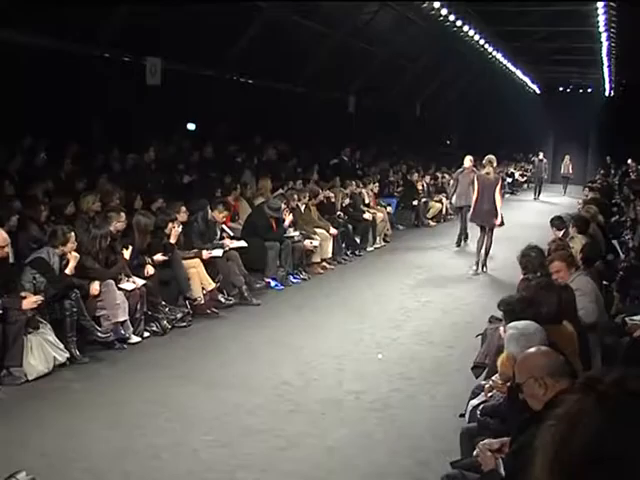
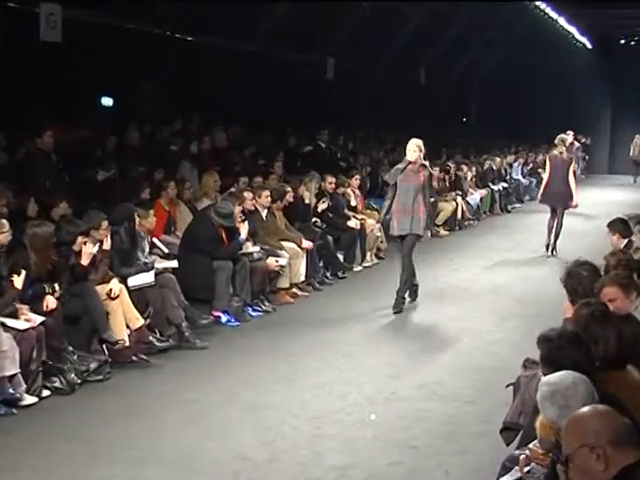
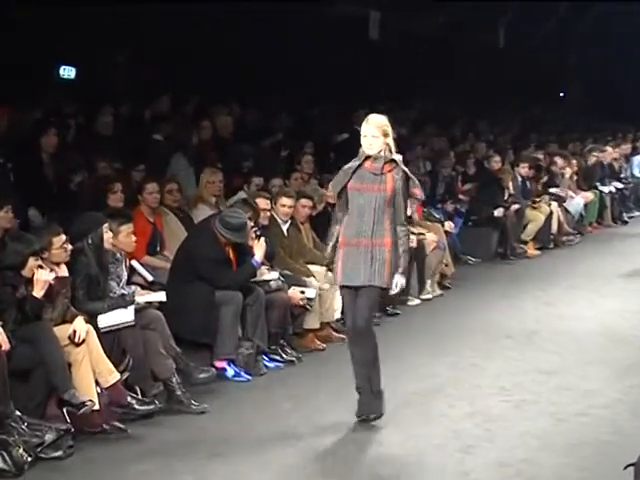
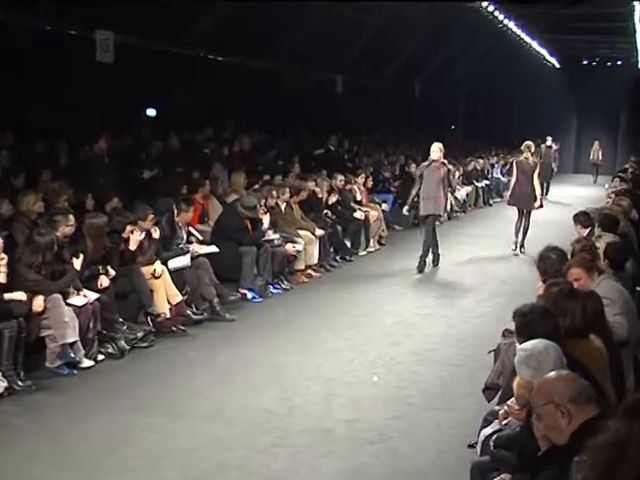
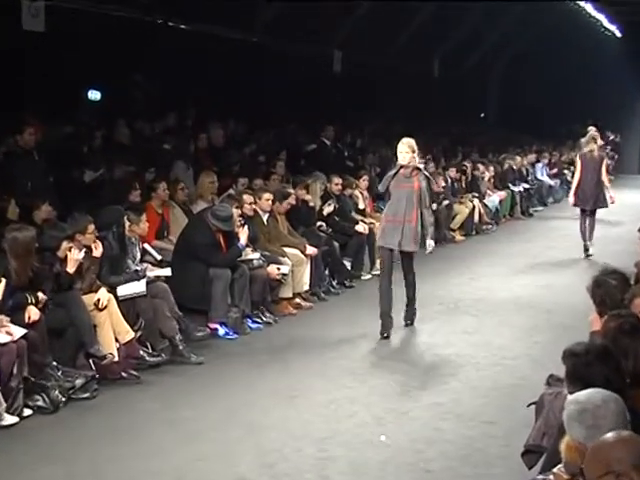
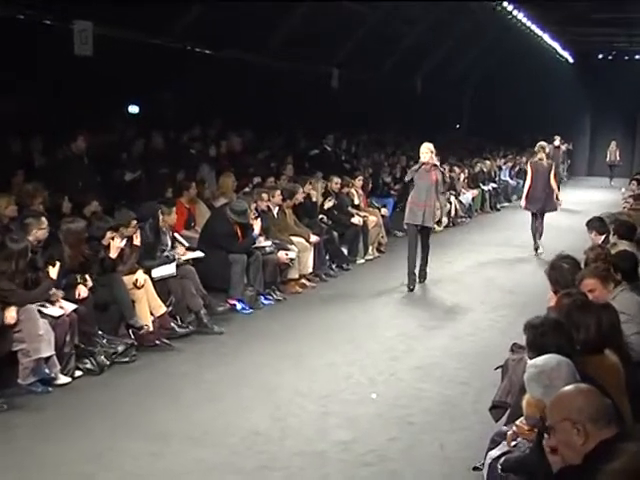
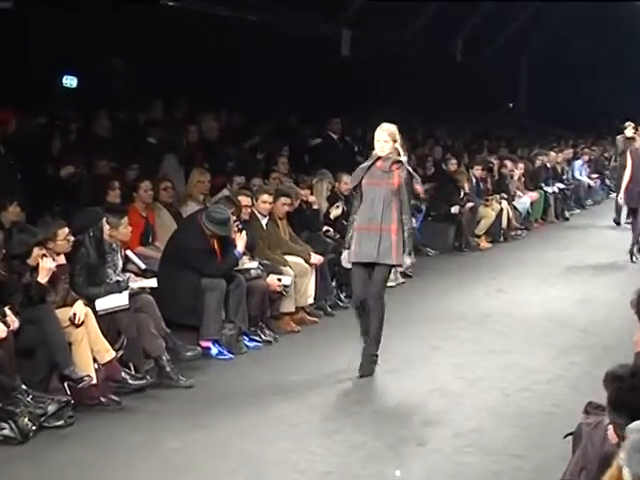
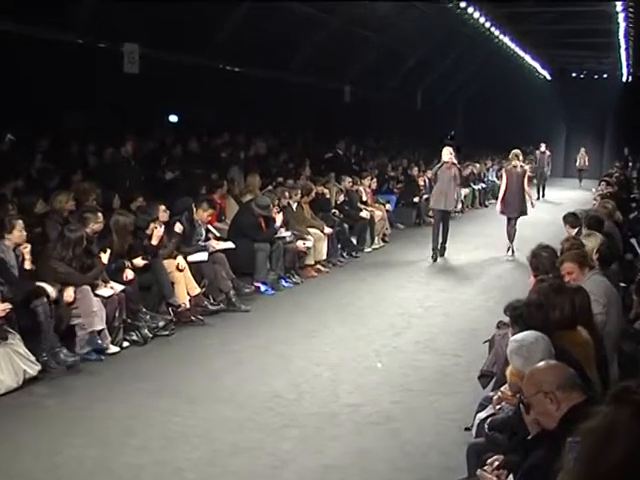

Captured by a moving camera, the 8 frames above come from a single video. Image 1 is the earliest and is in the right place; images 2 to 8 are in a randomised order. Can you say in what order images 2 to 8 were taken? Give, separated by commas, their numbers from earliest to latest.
8, 4, 6, 2, 5, 7, 3
